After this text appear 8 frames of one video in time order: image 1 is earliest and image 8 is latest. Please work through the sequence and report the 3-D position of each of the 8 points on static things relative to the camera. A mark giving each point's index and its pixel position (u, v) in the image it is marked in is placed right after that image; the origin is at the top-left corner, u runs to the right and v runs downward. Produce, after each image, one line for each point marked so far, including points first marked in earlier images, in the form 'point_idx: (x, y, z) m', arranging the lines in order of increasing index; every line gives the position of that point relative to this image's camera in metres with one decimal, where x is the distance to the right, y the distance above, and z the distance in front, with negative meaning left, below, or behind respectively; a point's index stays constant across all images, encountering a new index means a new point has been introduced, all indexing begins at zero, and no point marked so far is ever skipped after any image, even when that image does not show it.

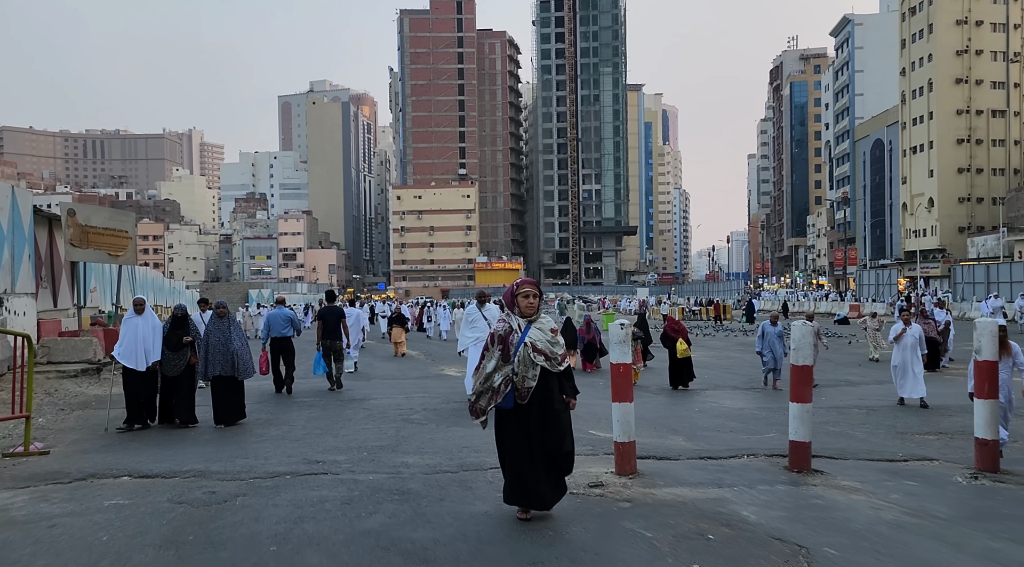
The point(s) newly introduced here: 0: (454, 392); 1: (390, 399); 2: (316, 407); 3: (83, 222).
0: (-1.0, -1.8, +13.8) m
1: (-1.9, -1.8, +12.6) m
2: (-2.9, -1.8, +12.0) m
3: (-9.3, +1.3, +17.8) m
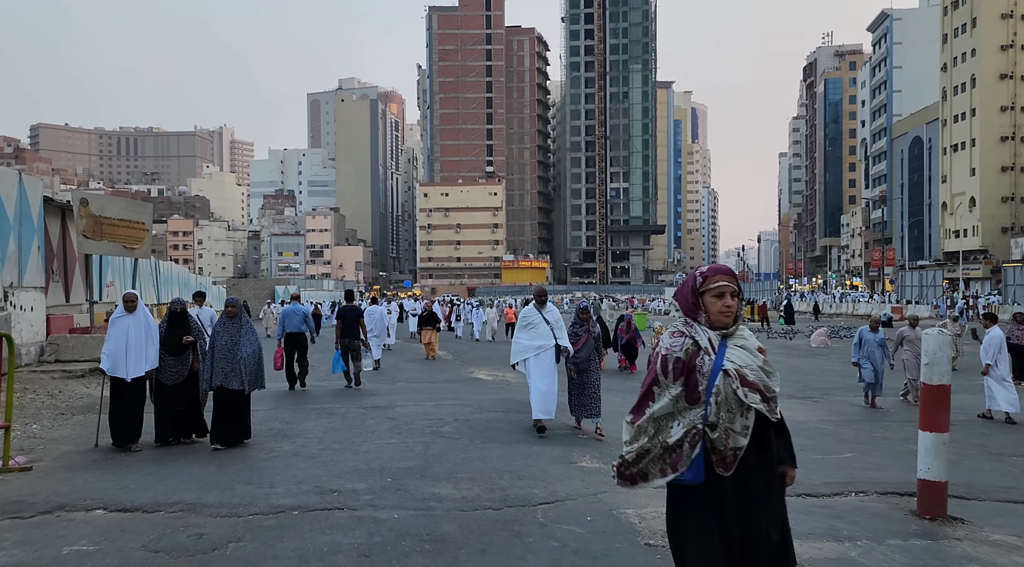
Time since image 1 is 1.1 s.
0: (-0.4, -1.8, +12.6) m
1: (-1.3, -1.7, +11.5) m
2: (-2.4, -1.8, +10.9) m
3: (-8.6, +1.4, +16.9) m
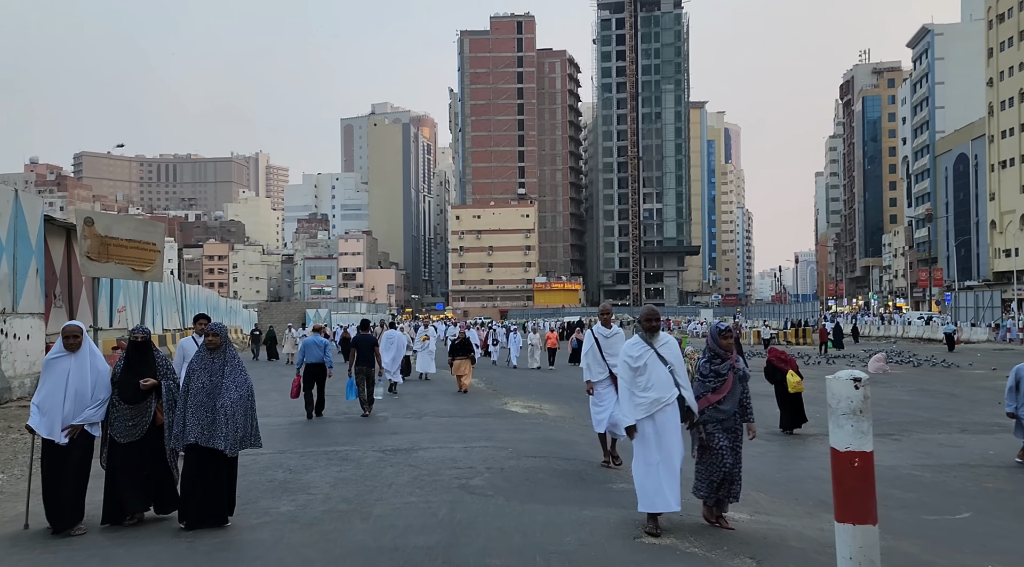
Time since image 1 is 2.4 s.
0: (+0.2, -2.1, +11.1) m
1: (-0.8, -2.0, +9.9) m
2: (-1.9, -2.0, +9.4) m
3: (-7.9, +1.0, +15.8) m
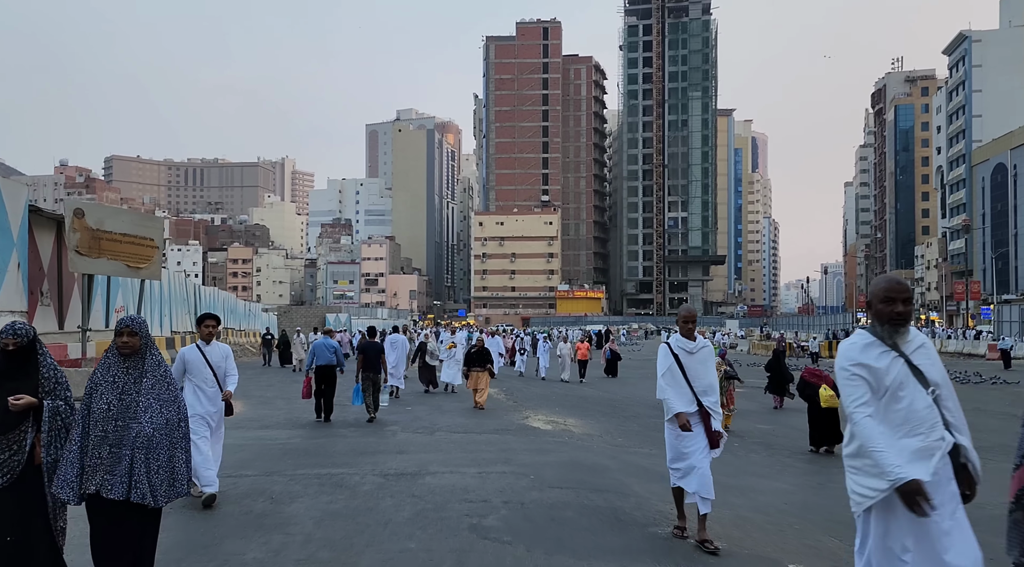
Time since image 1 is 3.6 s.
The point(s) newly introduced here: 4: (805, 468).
0: (+0.4, -2.1, +9.6) m
1: (-0.6, -2.0, +8.6) m
2: (-1.7, -2.0, +8.1) m
3: (-7.4, +1.0, +14.6) m
4: (+4.2, -2.7, +11.9) m
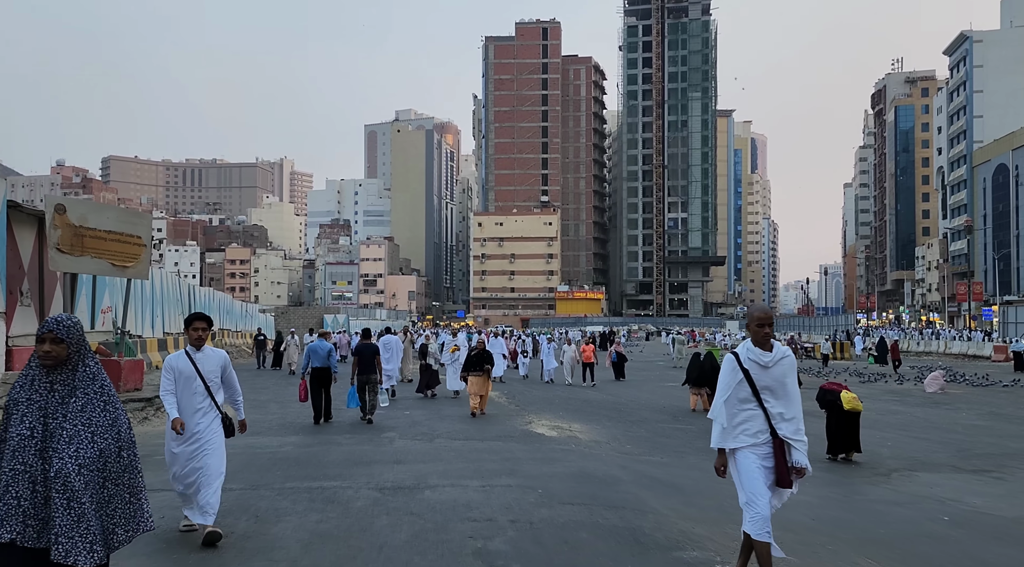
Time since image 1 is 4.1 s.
0: (+0.5, -2.1, +9.0) m
1: (-0.6, -2.0, +7.9) m
2: (-1.6, -2.0, +7.4) m
3: (-7.4, +1.0, +14.0) m
4: (+4.3, -2.7, +11.3) m
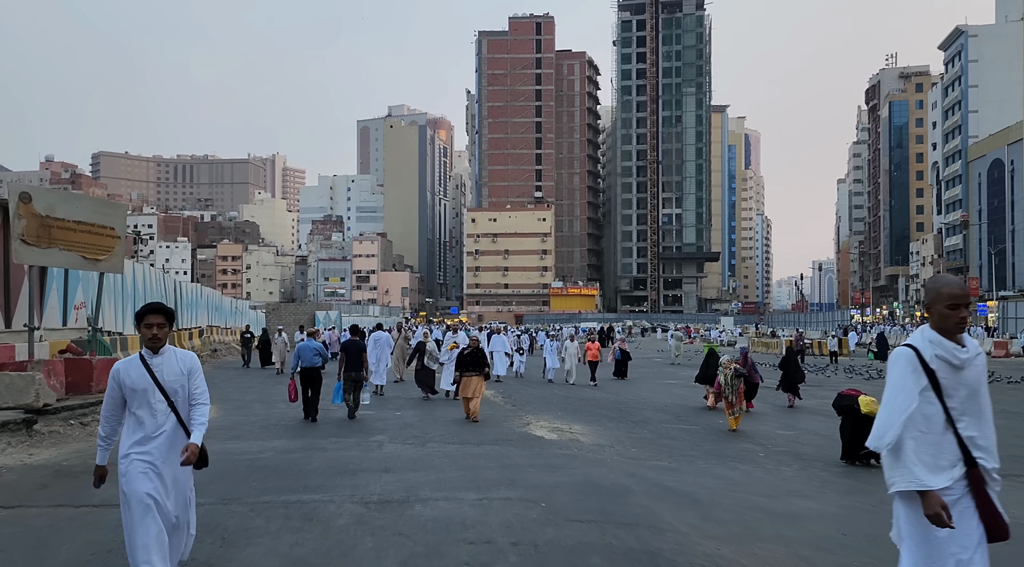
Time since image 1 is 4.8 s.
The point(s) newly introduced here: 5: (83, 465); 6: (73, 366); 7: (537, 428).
0: (+0.5, -2.0, +8.2) m
1: (-0.6, -1.9, +7.1) m
2: (-1.6, -1.9, +6.6) m
3: (-7.4, +1.1, +13.1) m
4: (+4.3, -2.6, +10.5) m
5: (-4.9, -2.1, +9.4) m
6: (-7.4, -1.4, +13.8) m
7: (+0.4, -2.4, +13.8) m
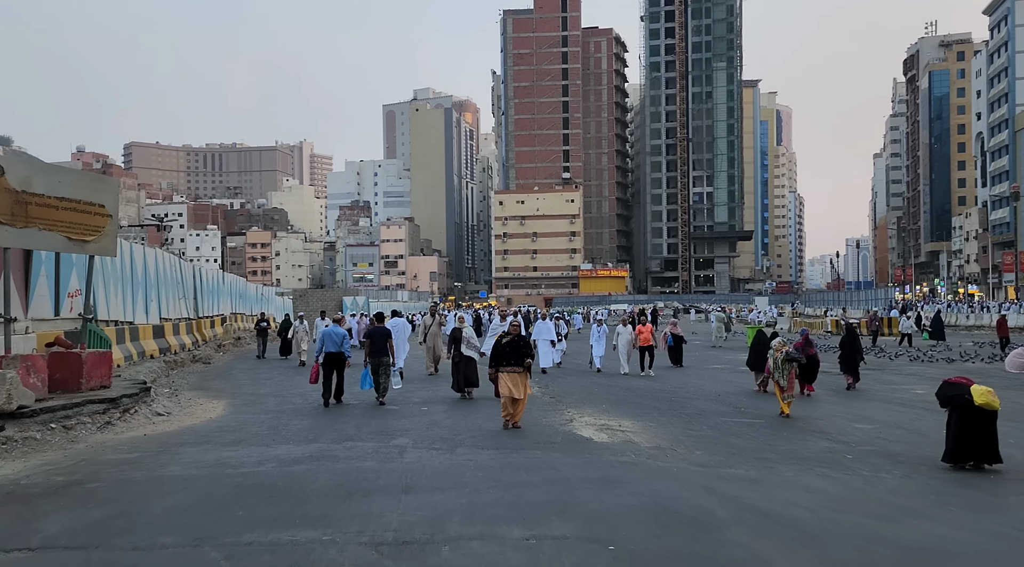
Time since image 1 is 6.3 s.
0: (+0.9, -1.8, +6.4) m
1: (-0.2, -1.7, +5.4) m
2: (-1.2, -1.8, +4.9) m
3: (-6.9, +1.3, +11.5) m
4: (+4.8, -2.2, +8.6) m
5: (-4.5, -1.9, +7.8) m
6: (-6.8, -1.2, +12.3) m
7: (+1.0, -2.1, +12.1) m
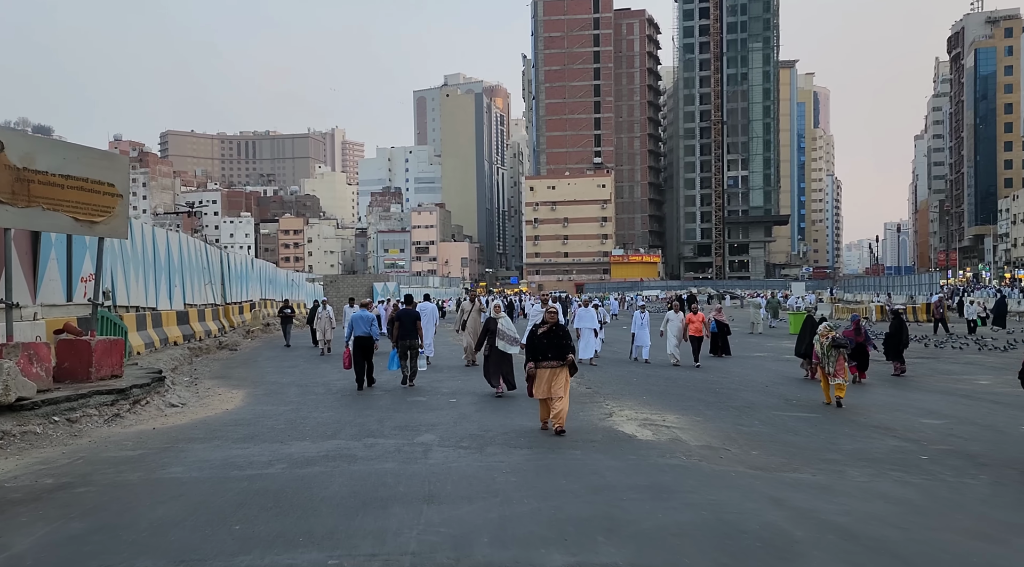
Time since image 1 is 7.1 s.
0: (+1.2, -1.7, +5.4) m
1: (0.0, -1.6, +4.4) m
2: (-1.0, -1.6, +4.0) m
3: (-6.4, +1.6, +10.8) m
4: (+5.1, -2.0, +7.5) m
5: (-4.2, -1.8, +7.1) m
6: (-6.3, -0.9, +11.6) m
7: (+1.5, -1.8, +11.1) m
